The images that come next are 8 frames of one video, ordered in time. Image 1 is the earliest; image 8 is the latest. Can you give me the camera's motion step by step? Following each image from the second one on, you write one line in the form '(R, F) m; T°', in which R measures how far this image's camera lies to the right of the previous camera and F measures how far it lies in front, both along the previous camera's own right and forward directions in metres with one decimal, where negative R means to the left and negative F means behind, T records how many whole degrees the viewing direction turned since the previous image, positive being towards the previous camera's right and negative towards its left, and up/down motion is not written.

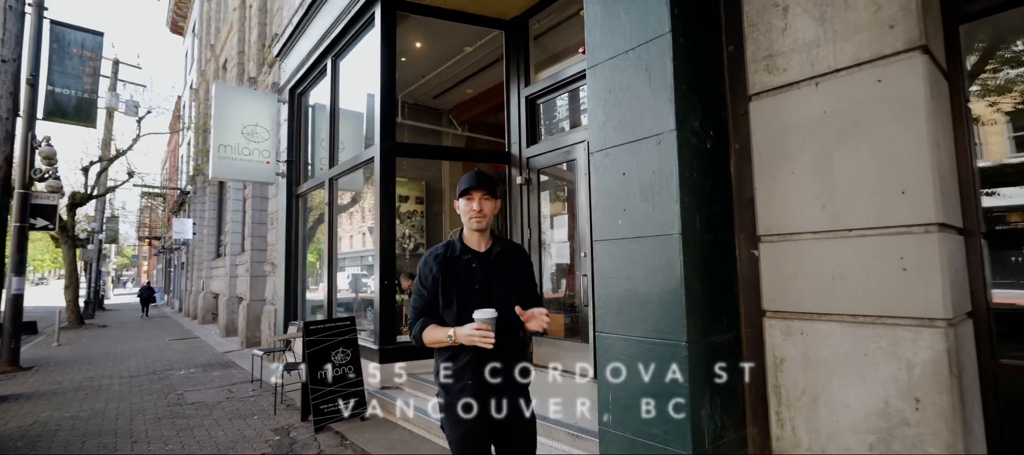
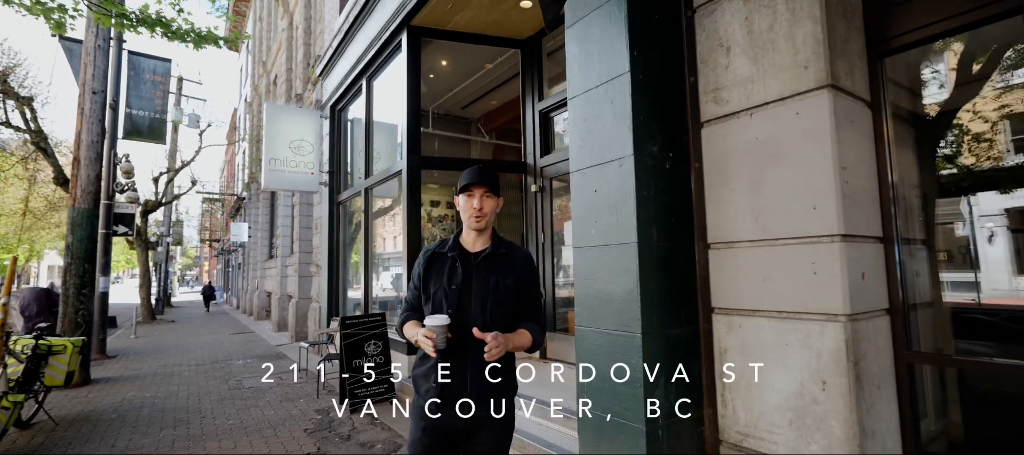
(+0.4, -0.6) m; -5°
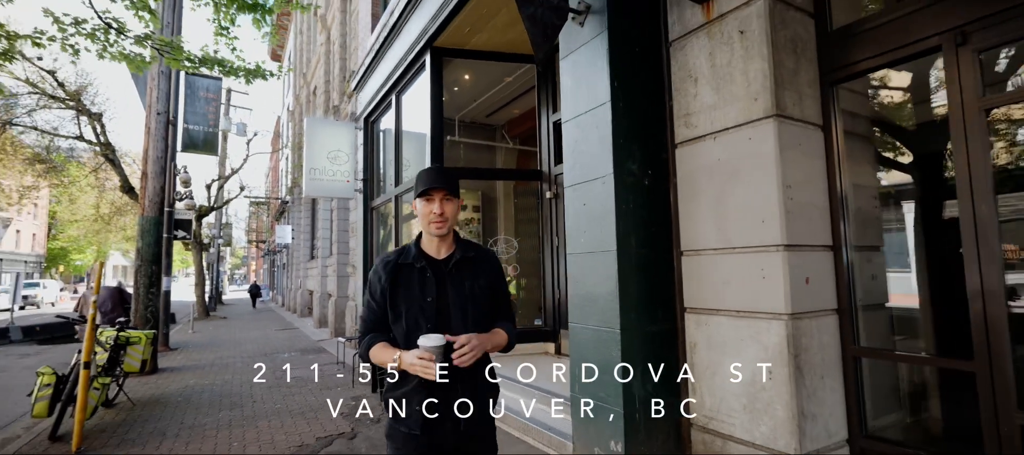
(+0.3, -0.5) m; -4°
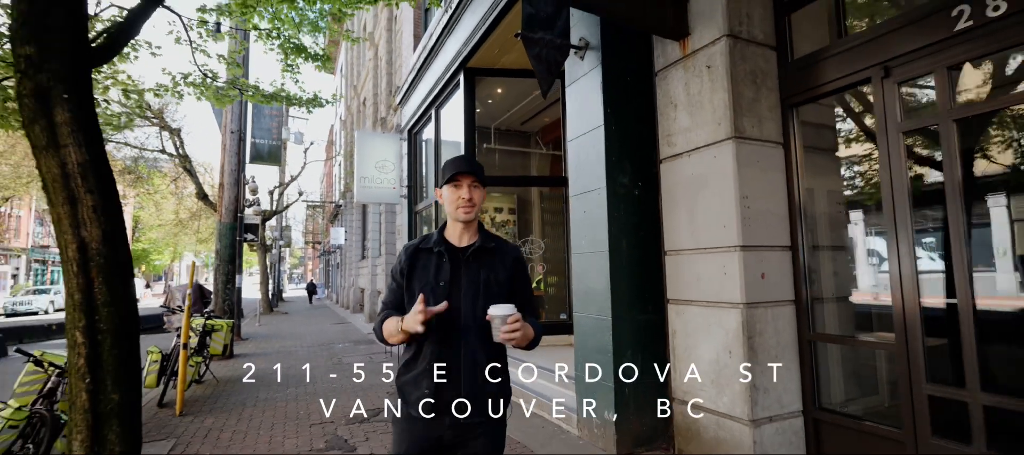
(+0.4, -0.8) m; -6°
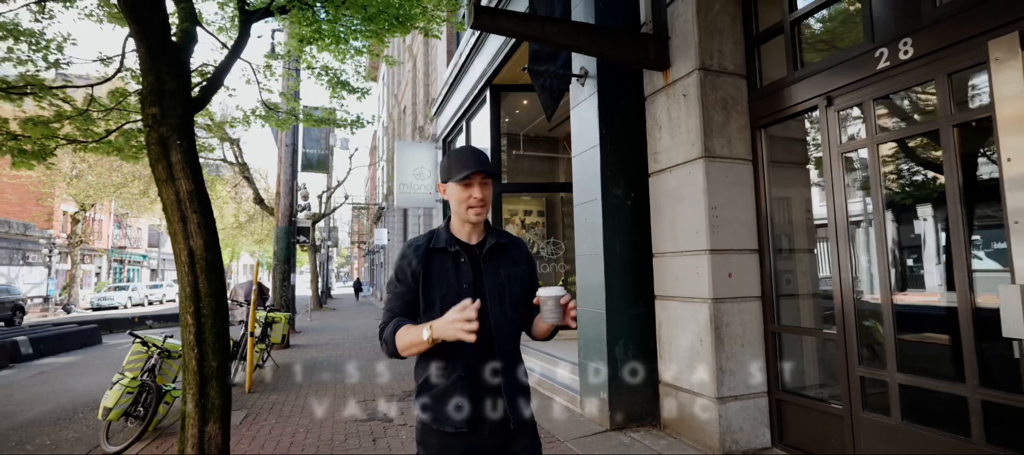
(+0.4, -0.8) m; -5°
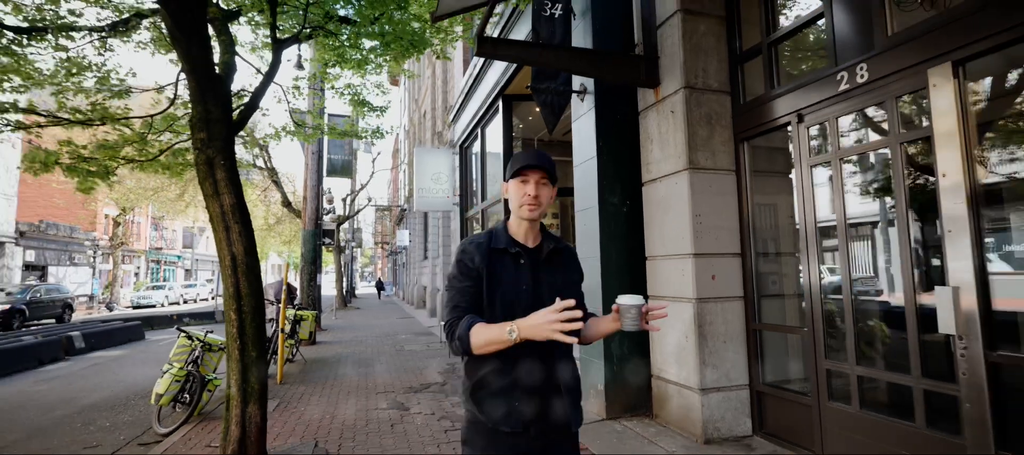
(+0.2, -0.5) m; -3°
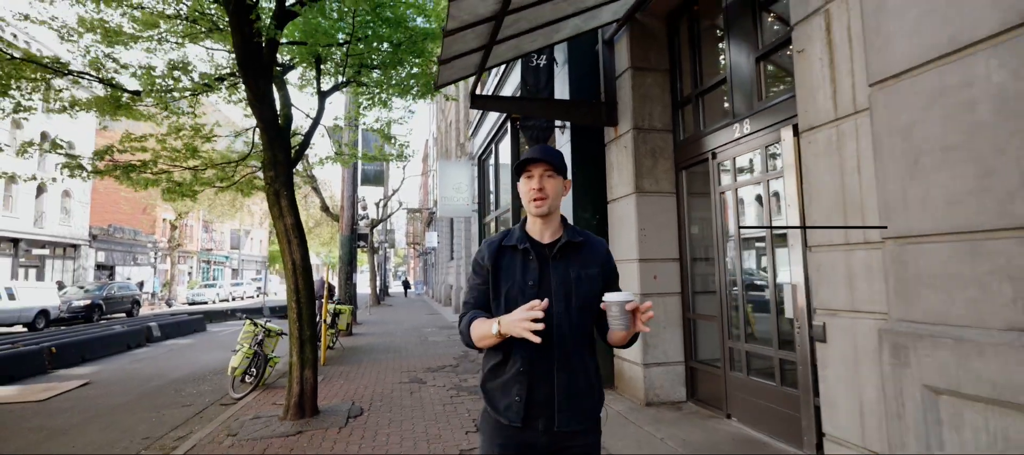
(+0.6, -1.4) m; -4°
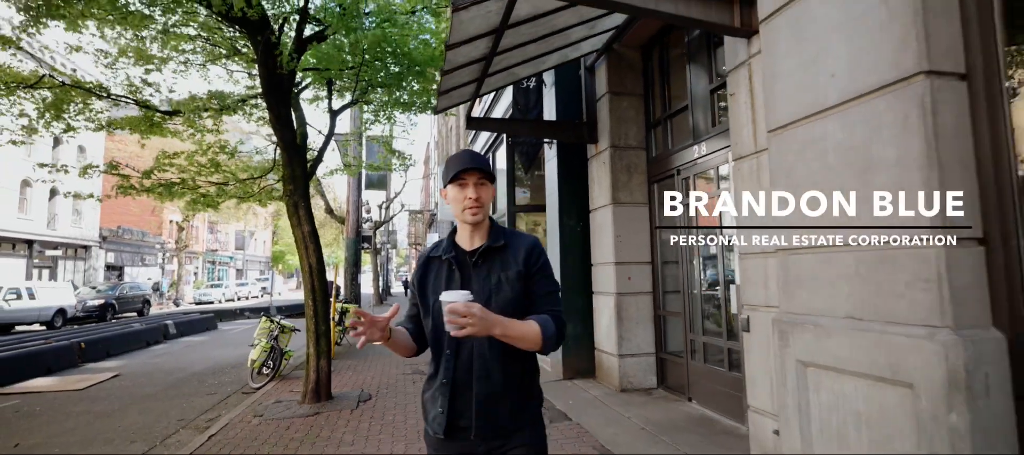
(+0.2, -0.8) m; 0°
